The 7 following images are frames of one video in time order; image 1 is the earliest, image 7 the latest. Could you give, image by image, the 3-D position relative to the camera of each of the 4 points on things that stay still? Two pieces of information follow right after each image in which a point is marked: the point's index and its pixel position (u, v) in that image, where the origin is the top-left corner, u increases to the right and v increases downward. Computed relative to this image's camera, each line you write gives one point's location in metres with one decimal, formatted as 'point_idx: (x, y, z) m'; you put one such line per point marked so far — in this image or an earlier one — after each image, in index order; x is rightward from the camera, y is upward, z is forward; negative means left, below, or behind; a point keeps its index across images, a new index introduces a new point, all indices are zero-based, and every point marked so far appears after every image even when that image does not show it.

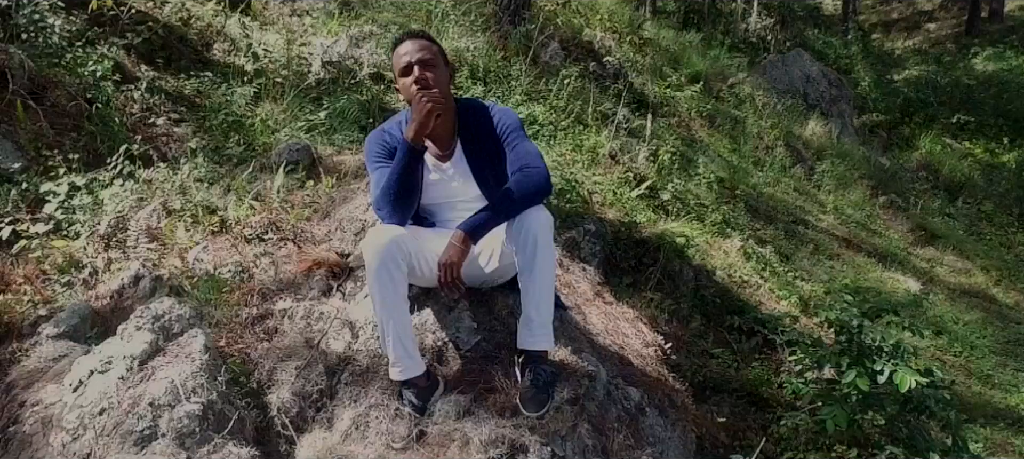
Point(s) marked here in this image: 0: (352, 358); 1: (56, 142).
0: (-0.3, -0.2, +1.9) m
1: (-1.4, +0.3, +3.0) m
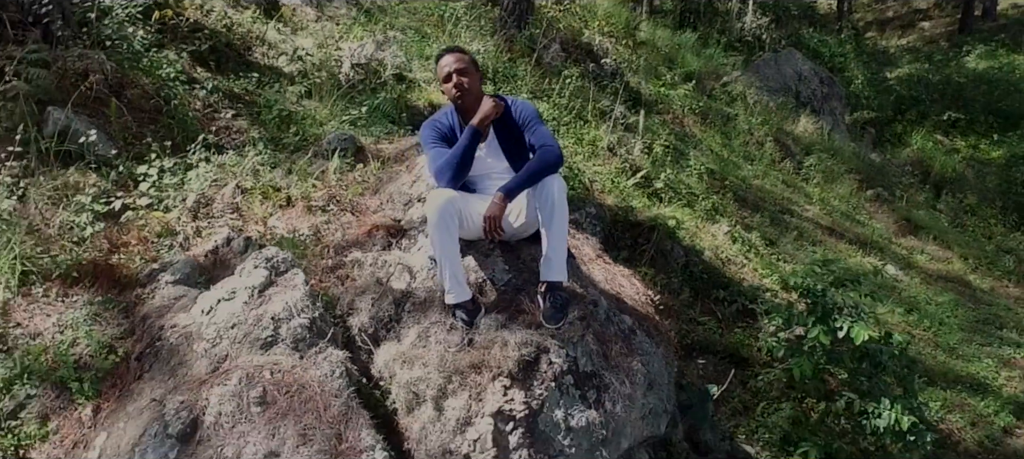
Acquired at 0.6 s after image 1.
0: (-0.2, -0.2, +2.4) m
1: (-1.3, +0.3, +3.5) m
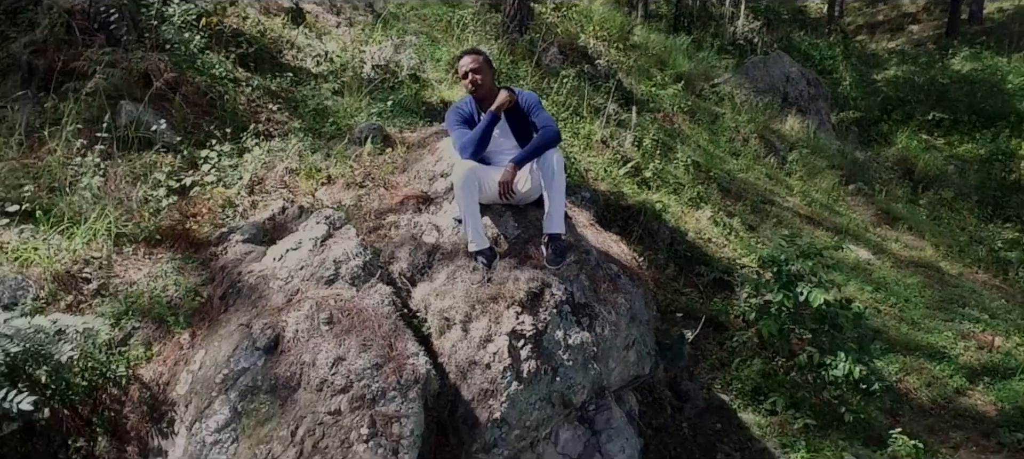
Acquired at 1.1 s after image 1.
0: (-0.2, 0.0, +3.0) m
1: (-1.3, +0.4, +4.1) m
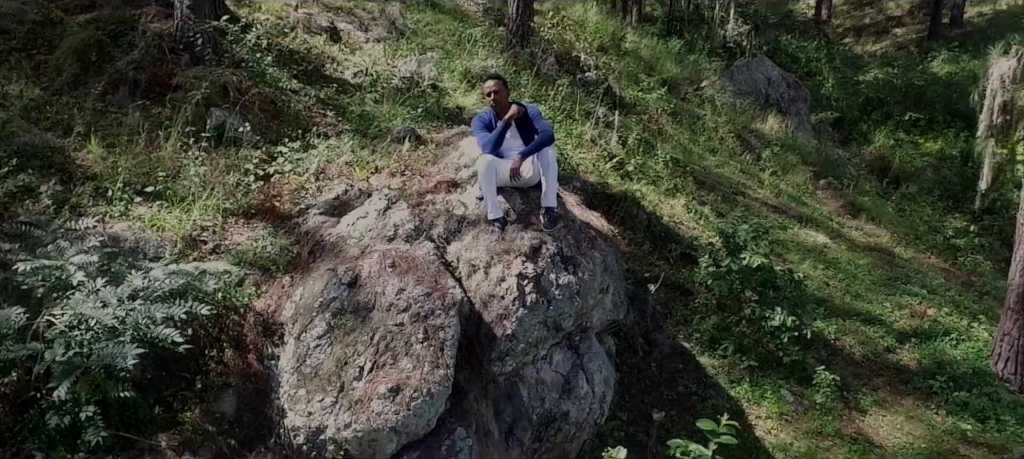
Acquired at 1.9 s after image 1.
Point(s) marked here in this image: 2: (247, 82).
0: (-0.2, +0.1, +4.1) m
1: (-1.3, +0.5, +5.2) m
2: (-1.4, +0.8, +5.4) m
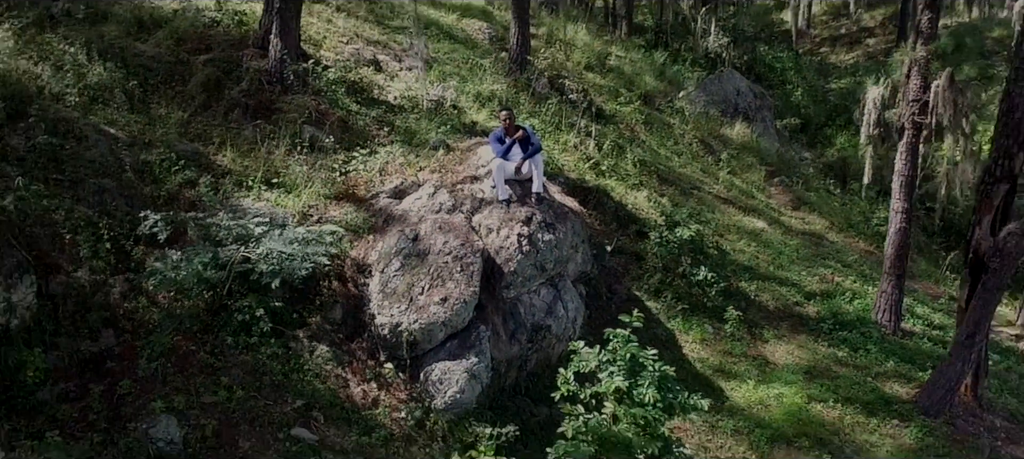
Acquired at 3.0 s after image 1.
0: (-0.2, +0.2, +6.3) m
1: (-1.3, +0.7, +7.4) m
2: (-1.4, +0.9, +7.6) m
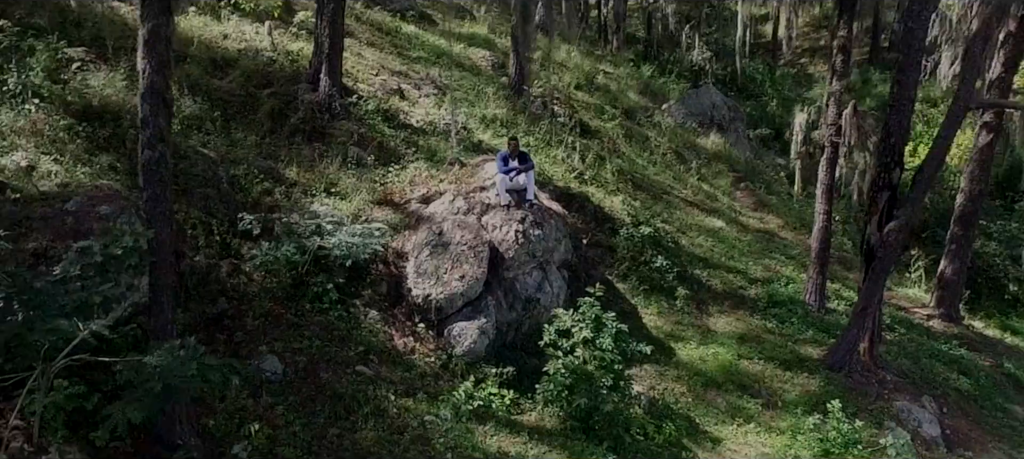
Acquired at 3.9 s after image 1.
0: (-0.2, +0.2, +8.4) m
1: (-1.3, +0.7, +9.5) m
2: (-1.4, +0.9, +9.7) m
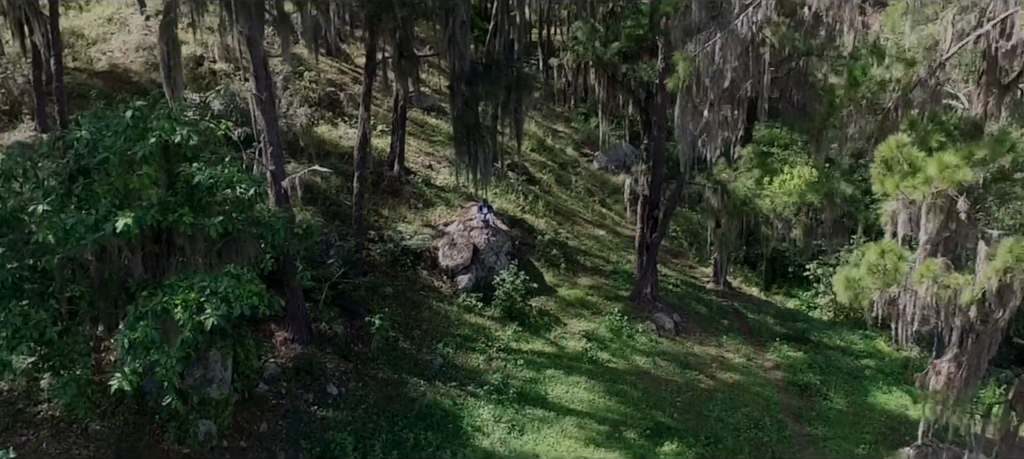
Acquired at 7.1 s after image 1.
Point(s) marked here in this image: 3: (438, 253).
0: (-0.7, +0.1, +19.3) m
1: (-1.8, +0.6, +20.4) m
2: (-2.0, +0.8, +20.6) m
3: (-1.4, -0.5, +18.9) m
